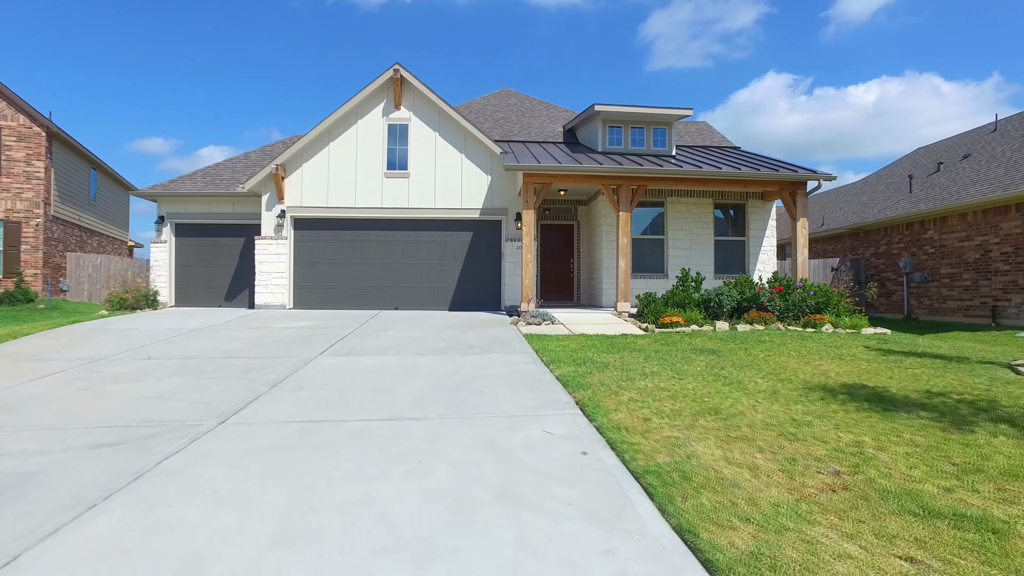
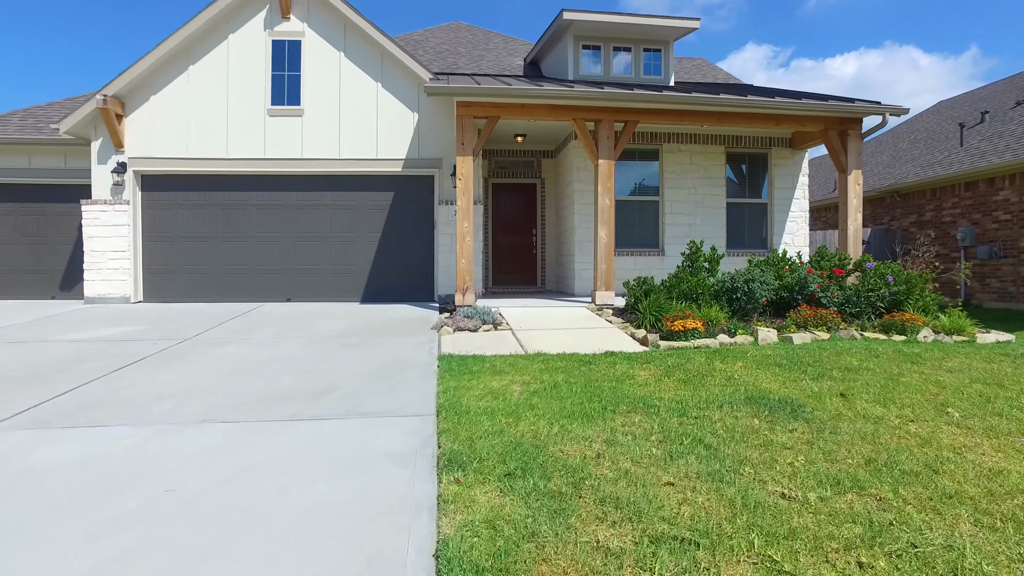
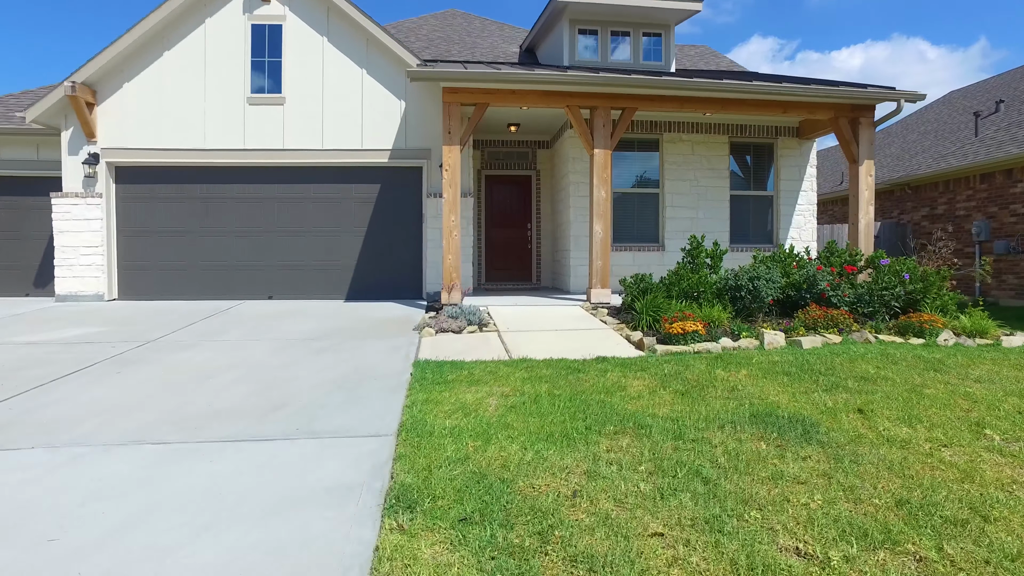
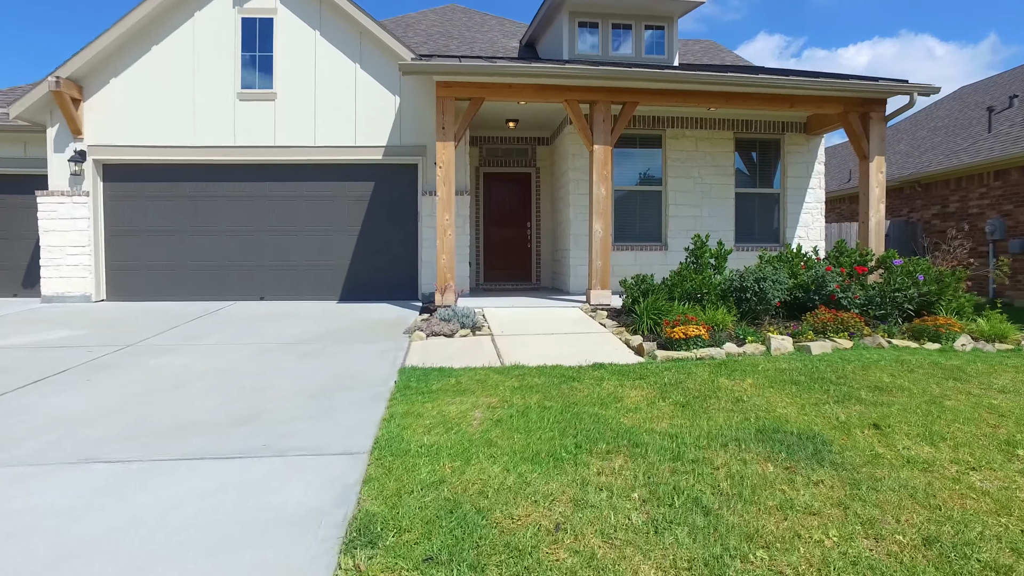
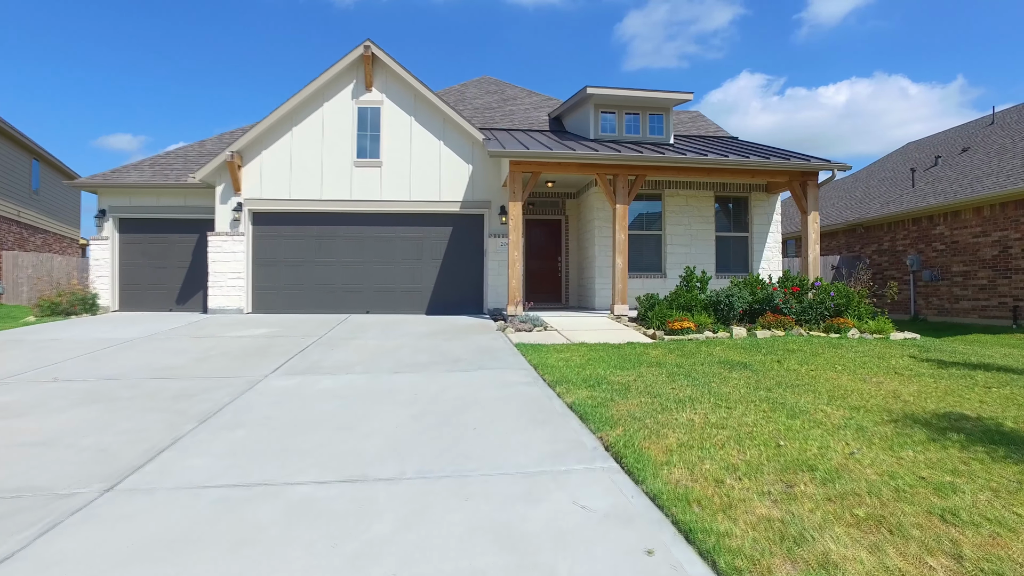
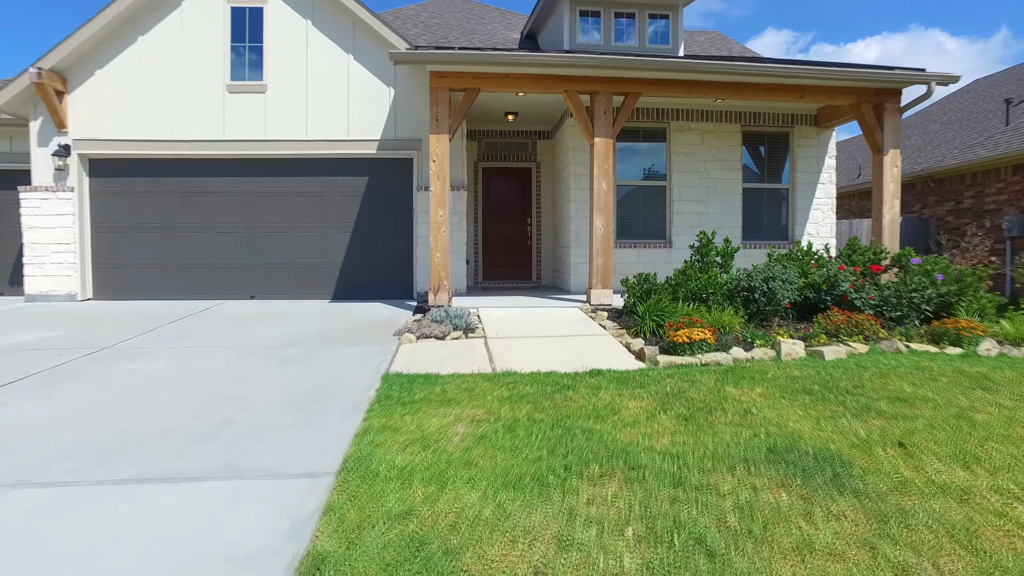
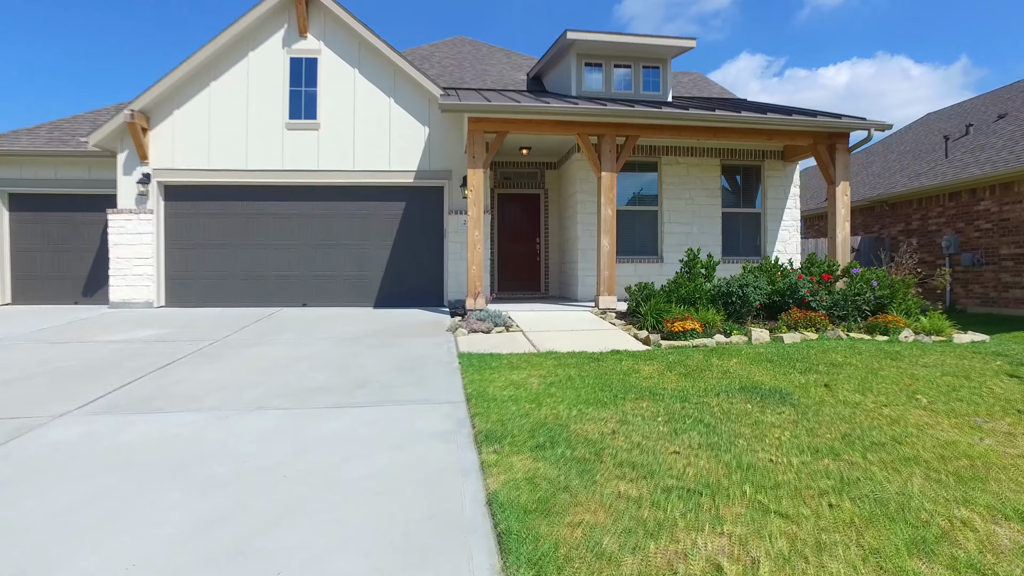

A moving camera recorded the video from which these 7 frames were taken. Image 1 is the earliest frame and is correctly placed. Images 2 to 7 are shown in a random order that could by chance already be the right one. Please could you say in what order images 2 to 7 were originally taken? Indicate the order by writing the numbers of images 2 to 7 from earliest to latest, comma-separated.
5, 7, 2, 3, 4, 6
